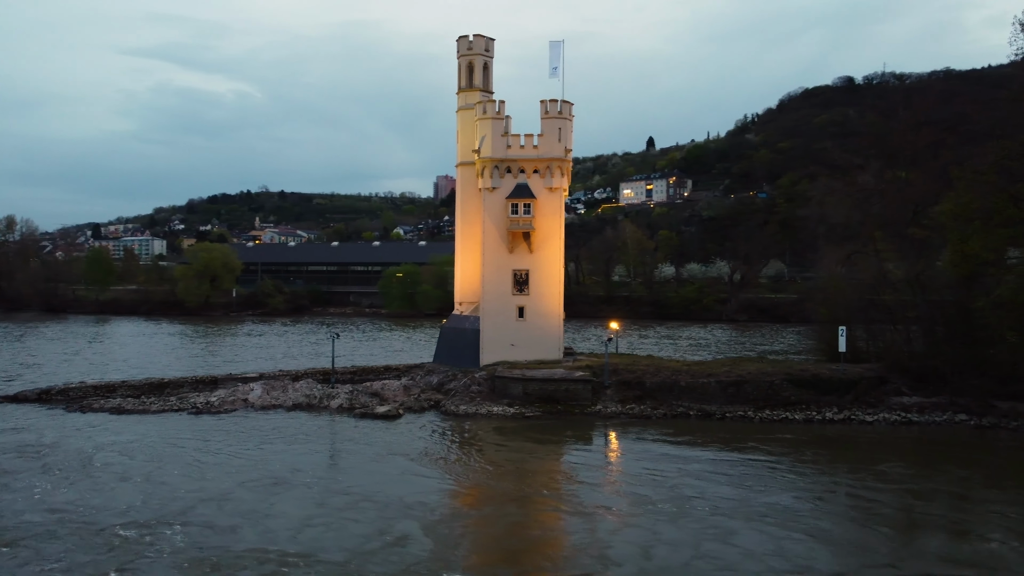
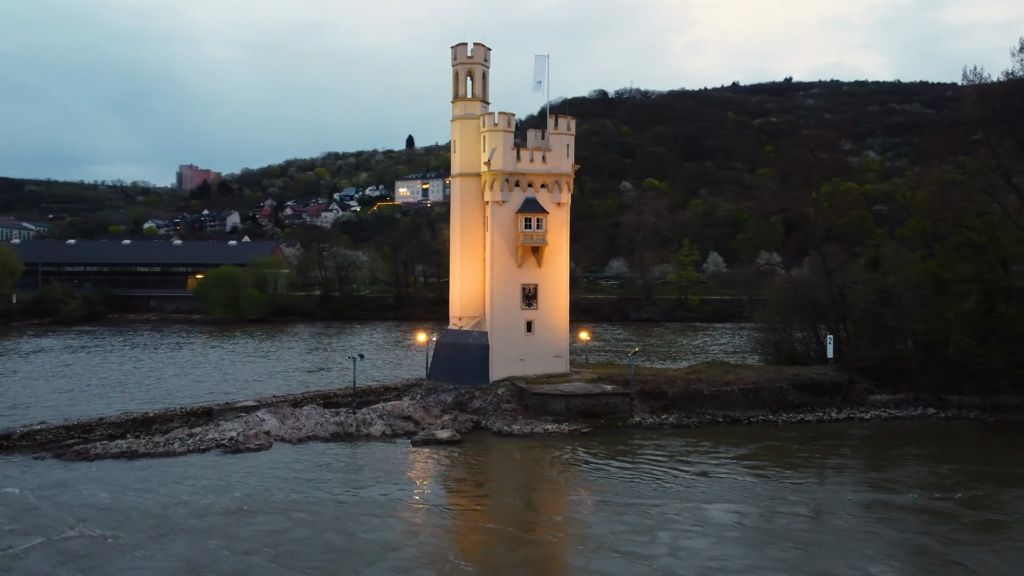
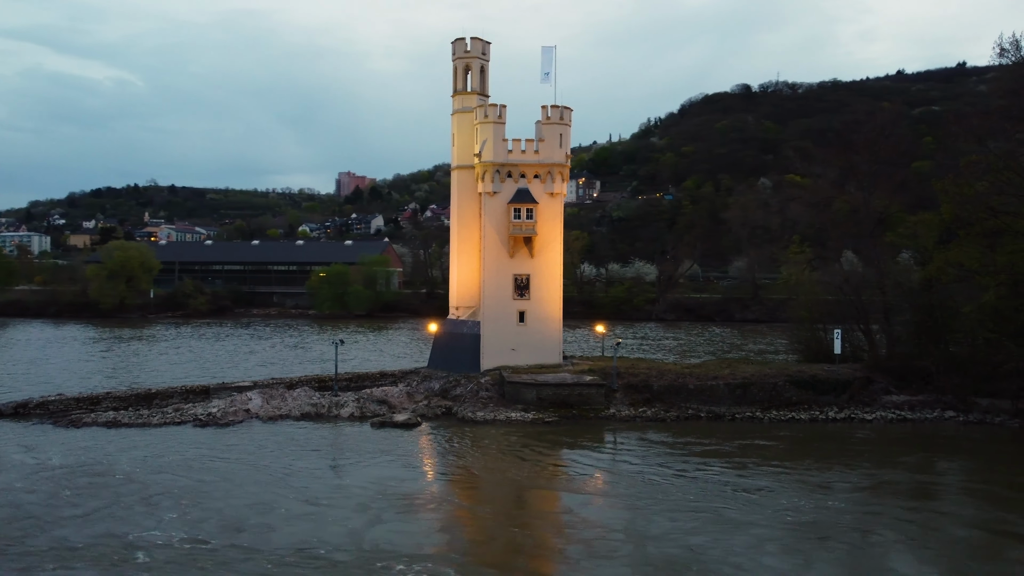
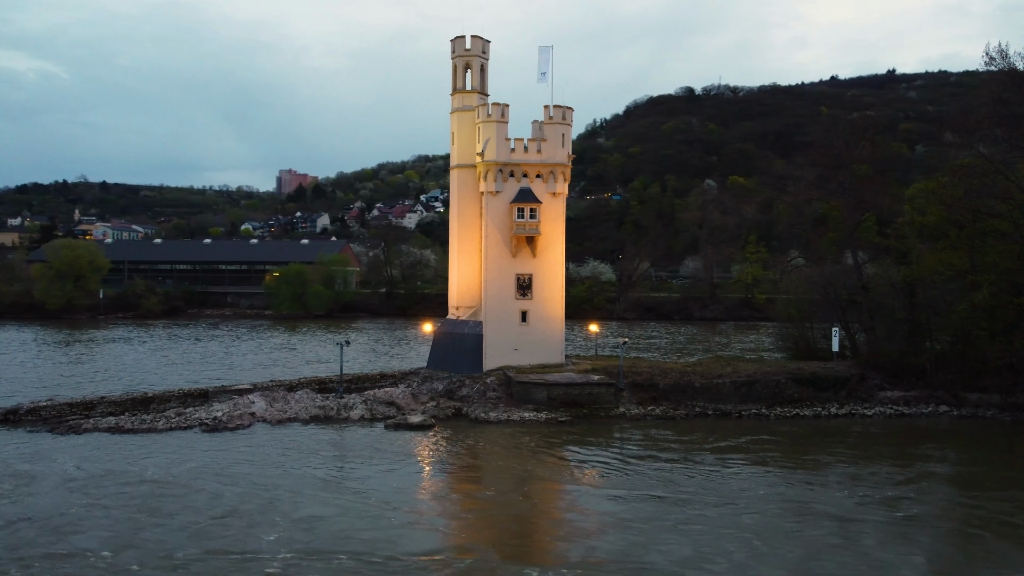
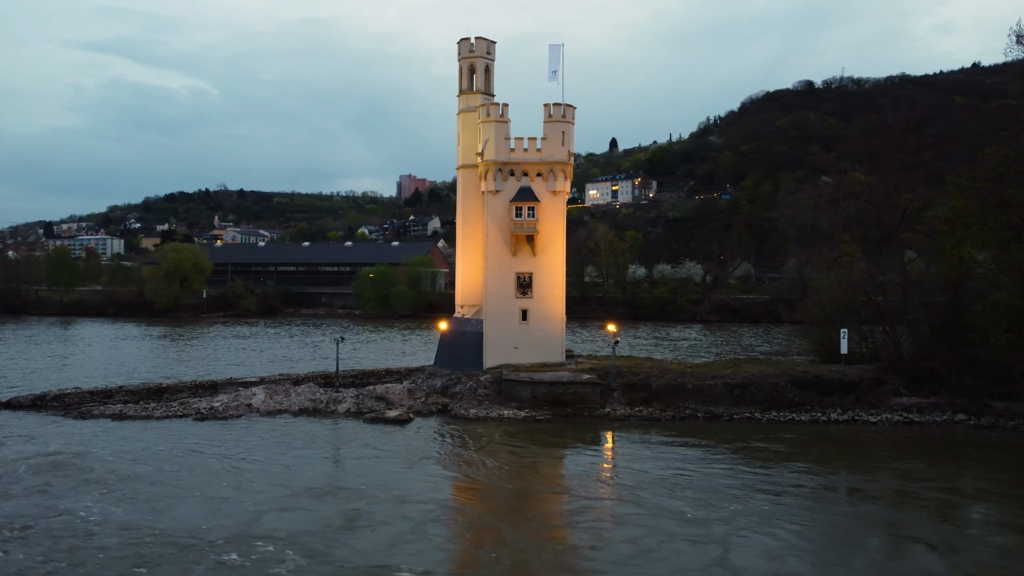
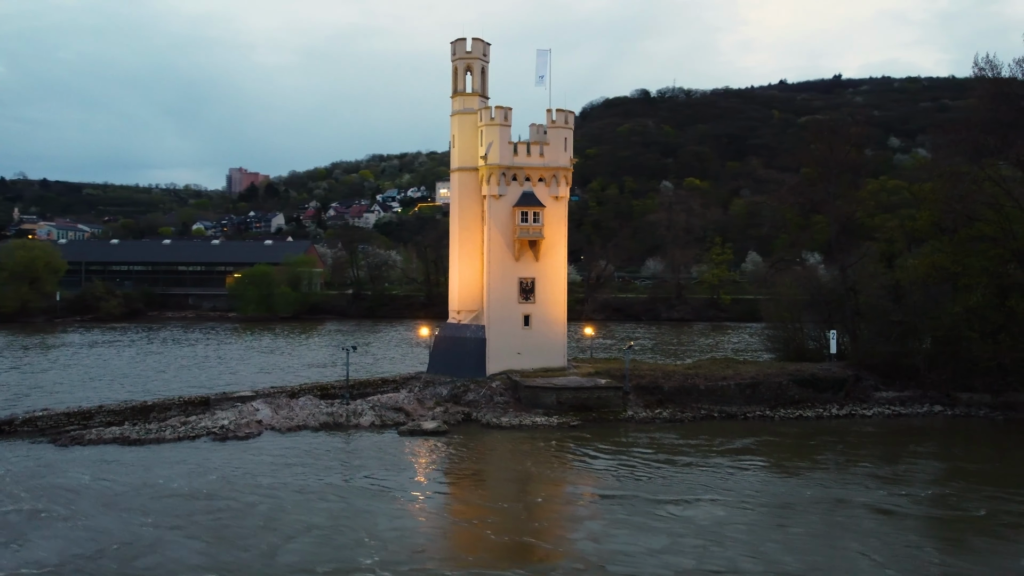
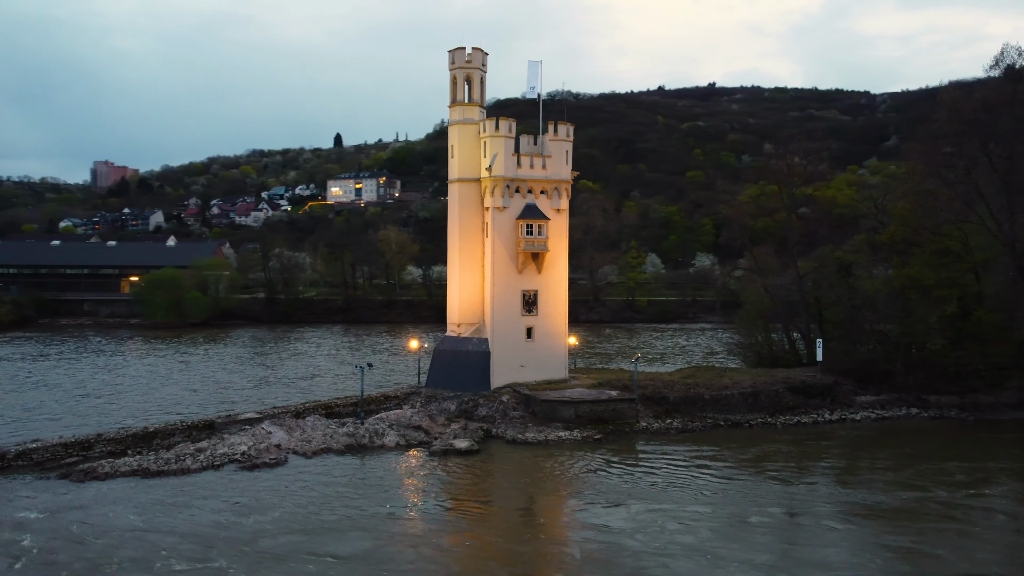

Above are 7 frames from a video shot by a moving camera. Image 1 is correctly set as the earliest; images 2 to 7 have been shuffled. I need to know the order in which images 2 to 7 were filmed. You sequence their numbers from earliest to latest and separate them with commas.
5, 3, 4, 6, 2, 7
